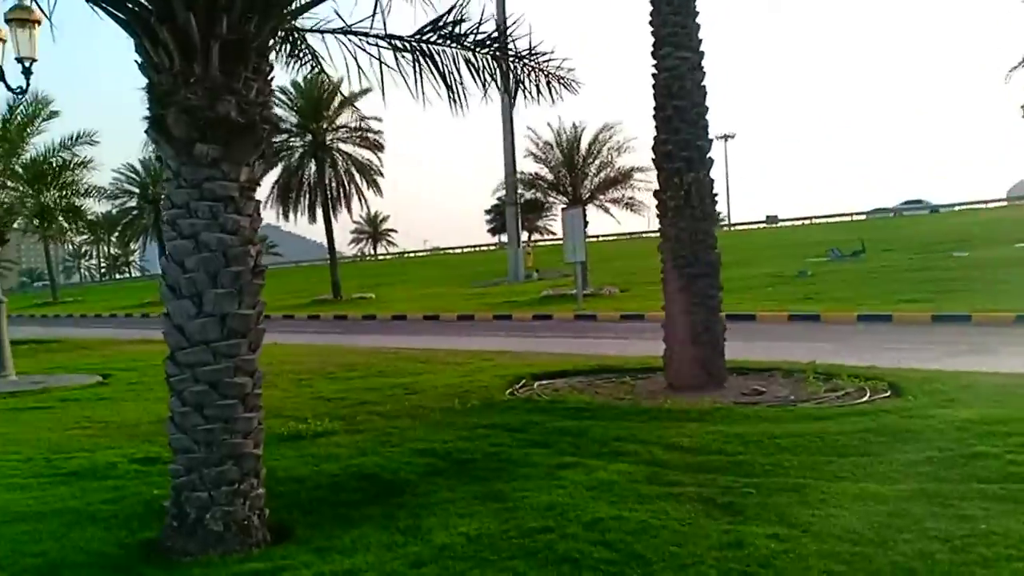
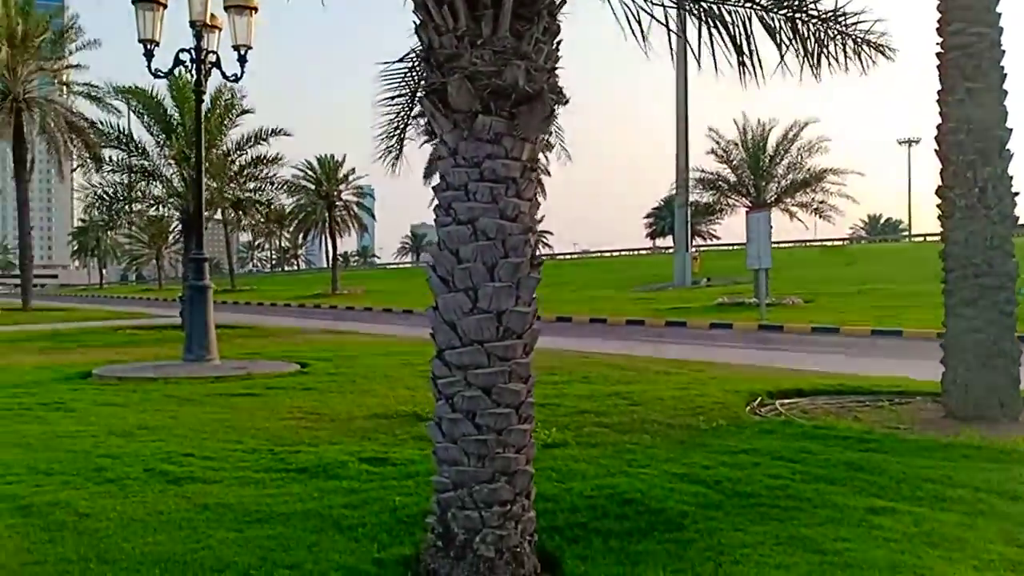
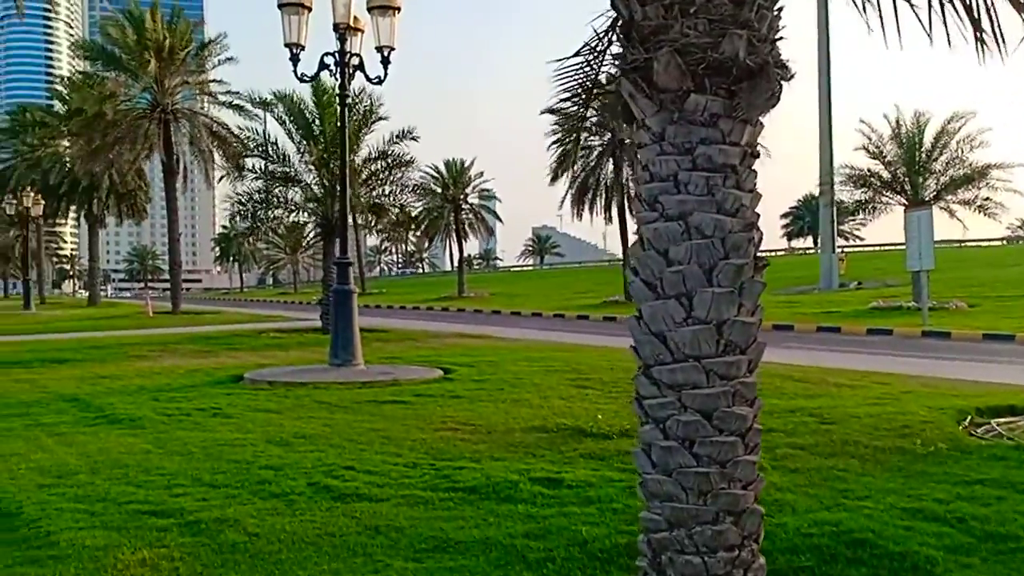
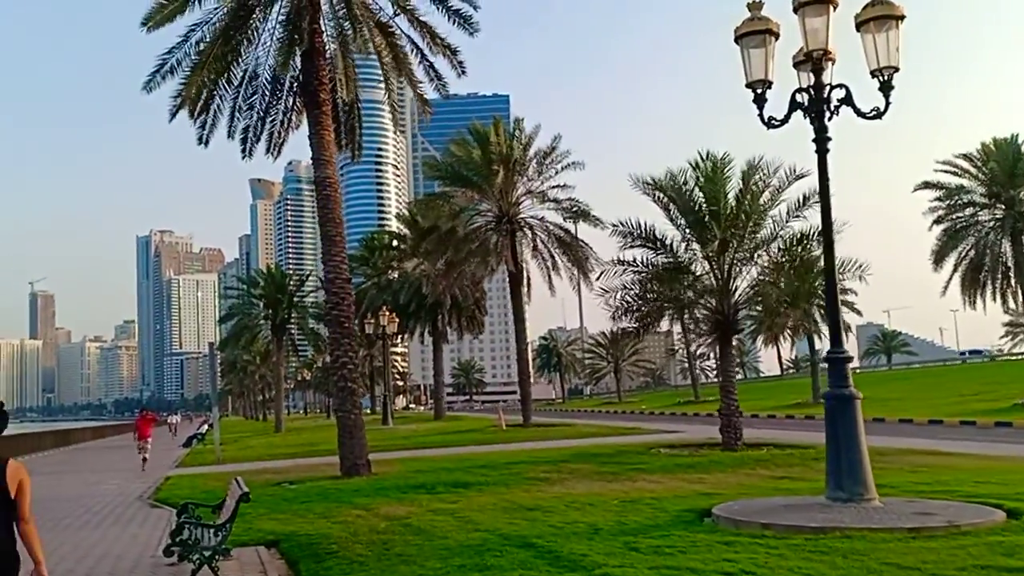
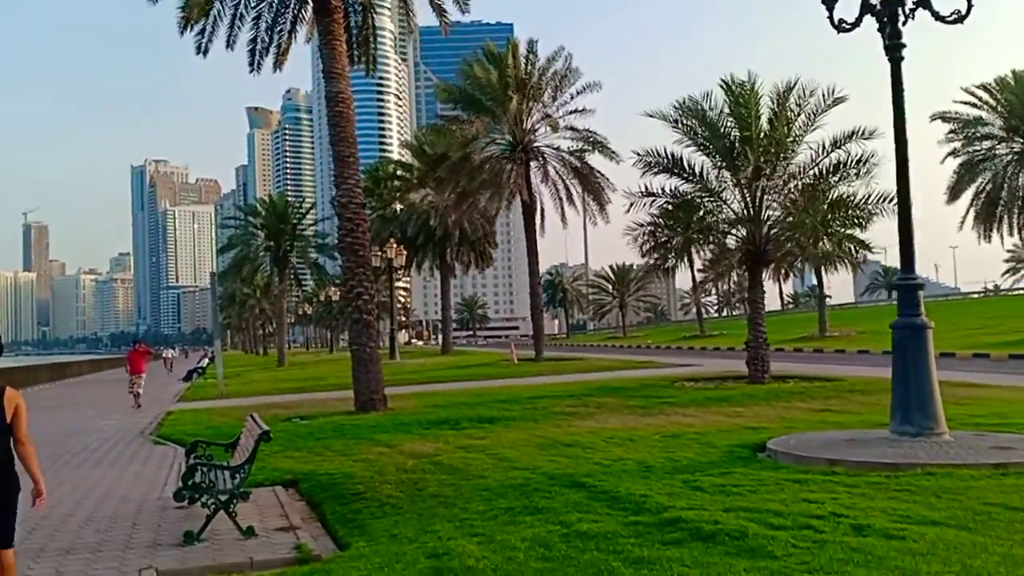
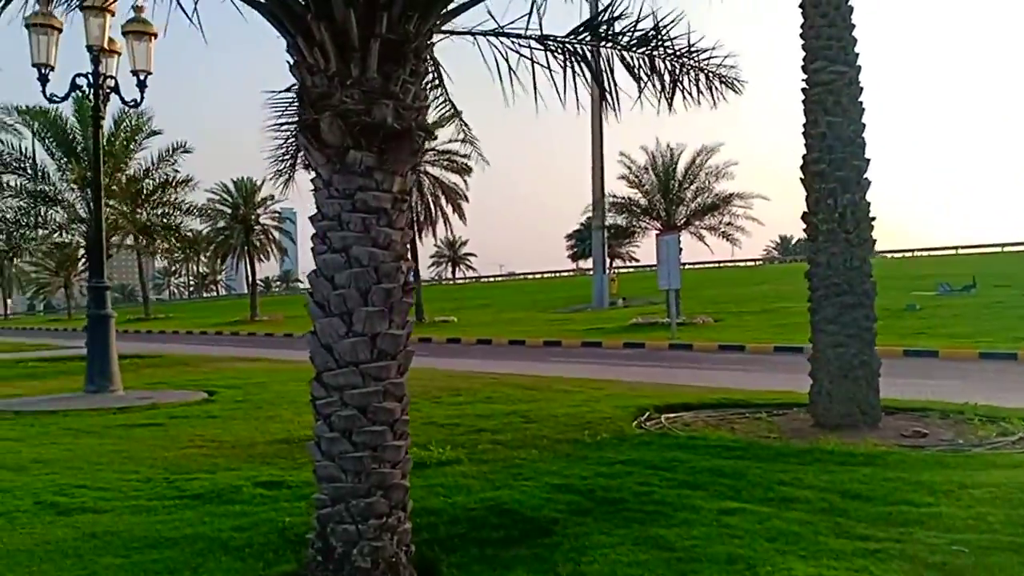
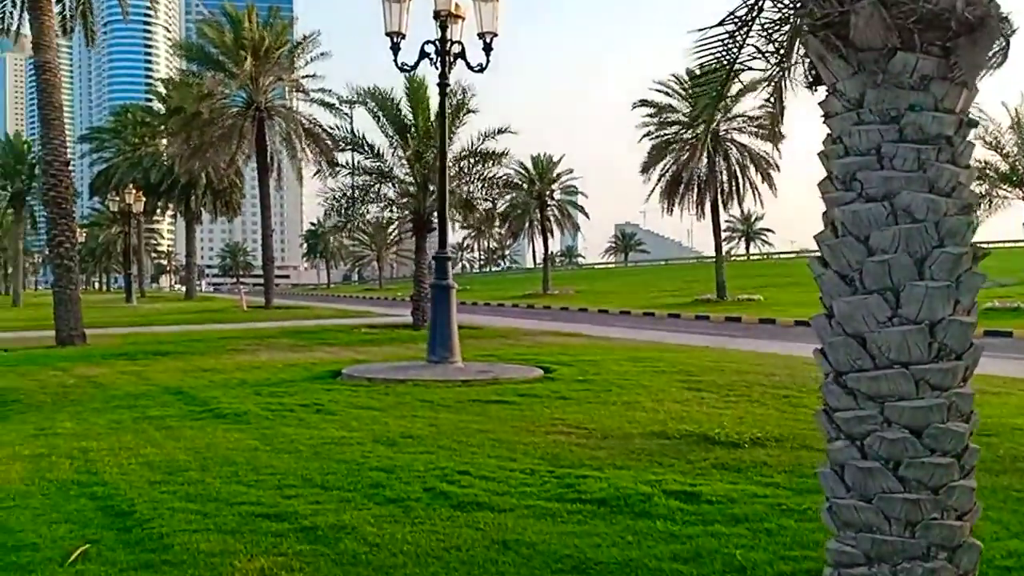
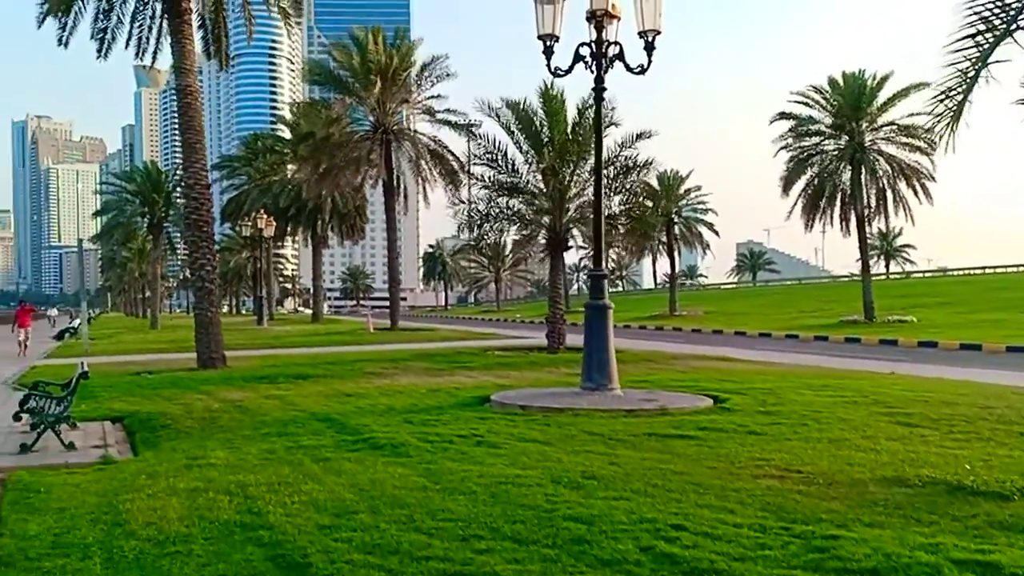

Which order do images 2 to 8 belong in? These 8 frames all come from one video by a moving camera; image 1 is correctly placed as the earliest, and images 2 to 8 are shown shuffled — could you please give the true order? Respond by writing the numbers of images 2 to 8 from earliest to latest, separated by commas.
6, 2, 3, 7, 8, 4, 5
